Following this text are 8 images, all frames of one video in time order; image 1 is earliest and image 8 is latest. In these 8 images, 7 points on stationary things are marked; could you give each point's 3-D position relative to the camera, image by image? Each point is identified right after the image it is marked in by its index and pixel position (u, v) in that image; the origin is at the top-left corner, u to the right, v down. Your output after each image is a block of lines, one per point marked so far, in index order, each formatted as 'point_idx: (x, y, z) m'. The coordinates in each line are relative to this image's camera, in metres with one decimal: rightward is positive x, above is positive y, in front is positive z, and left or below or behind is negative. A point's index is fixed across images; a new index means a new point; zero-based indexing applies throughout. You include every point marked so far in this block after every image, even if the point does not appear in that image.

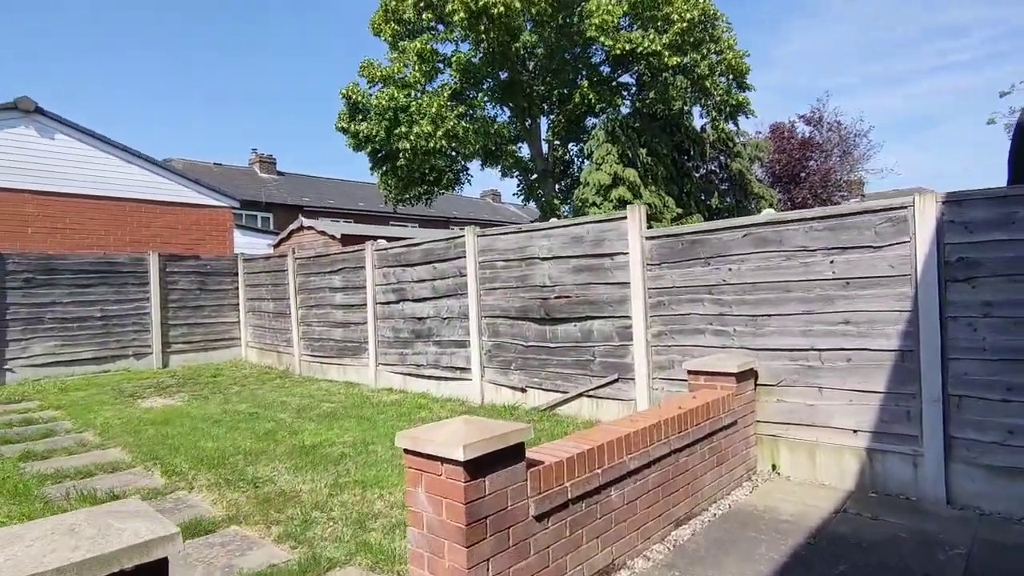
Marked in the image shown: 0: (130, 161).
0: (-6.7, +2.2, +10.2) m
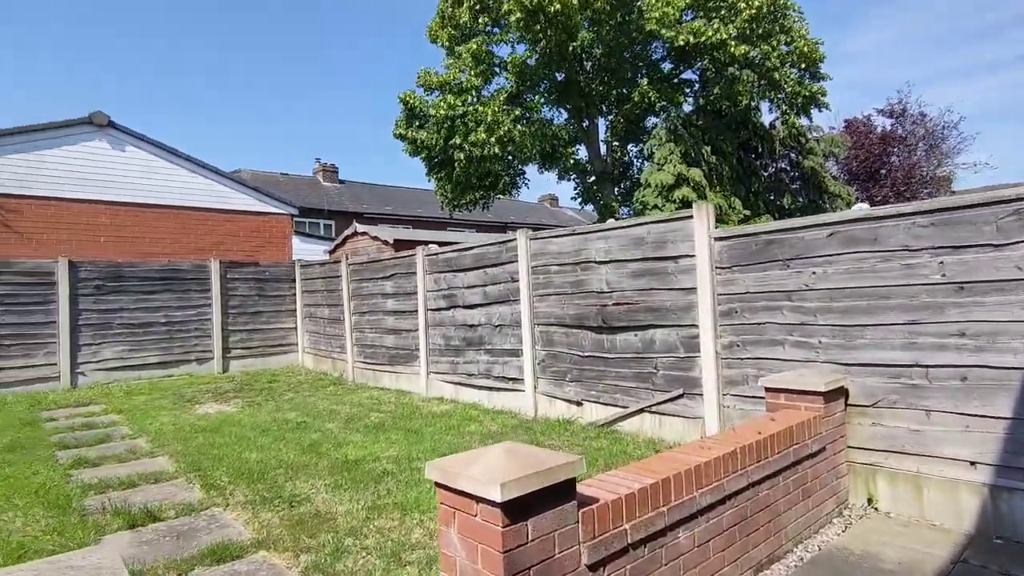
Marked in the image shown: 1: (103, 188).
0: (-5.7, +2.1, +10.5) m
1: (-6.8, +1.7, +9.6) m
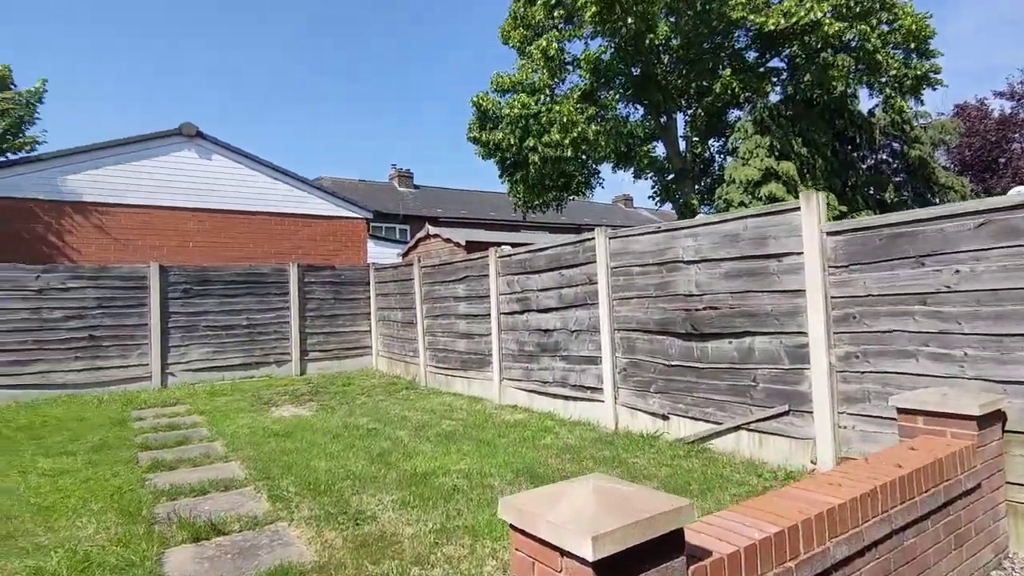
0: (-4.4, +2.1, +10.8) m
1: (-5.5, +1.6, +10.0) m
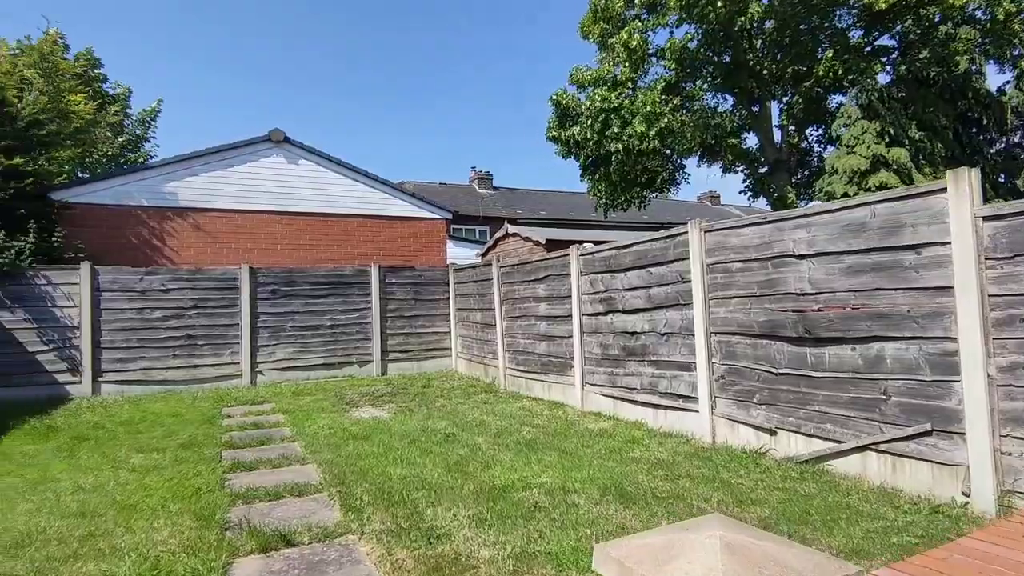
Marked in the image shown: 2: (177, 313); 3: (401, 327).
0: (-2.9, +2.0, +10.9) m
1: (-4.1, +1.6, +10.4) m
2: (-4.9, -0.4, +8.6) m
3: (-1.9, -0.7, +10.1) m
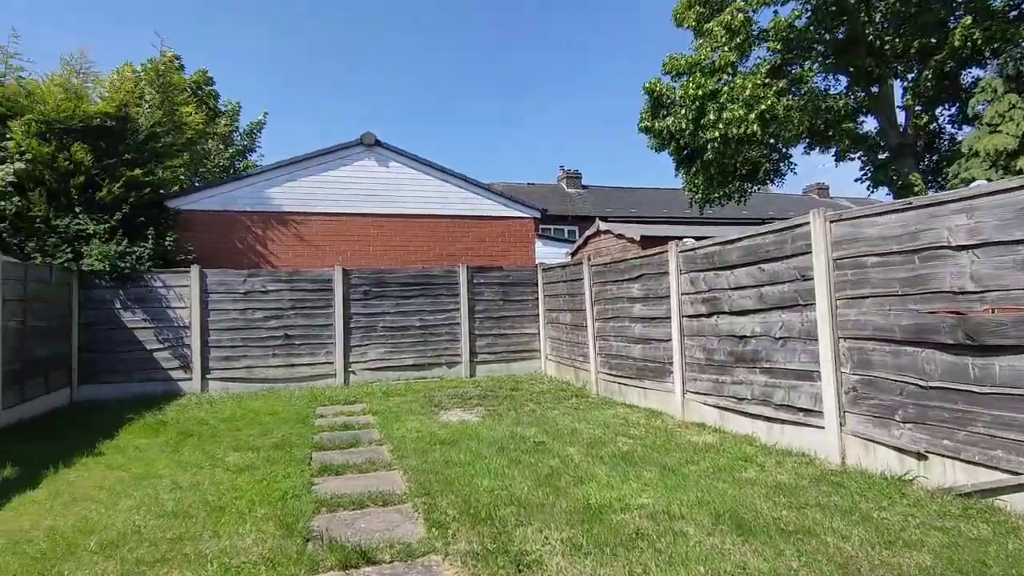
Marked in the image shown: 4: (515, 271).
0: (-1.2, +2.0, +10.9) m
1: (-2.5, +1.6, +10.5) m
2: (-3.6, -0.4, +8.9) m
3: (-0.4, -0.7, +9.9) m
4: (+0.1, +0.3, +10.1) m
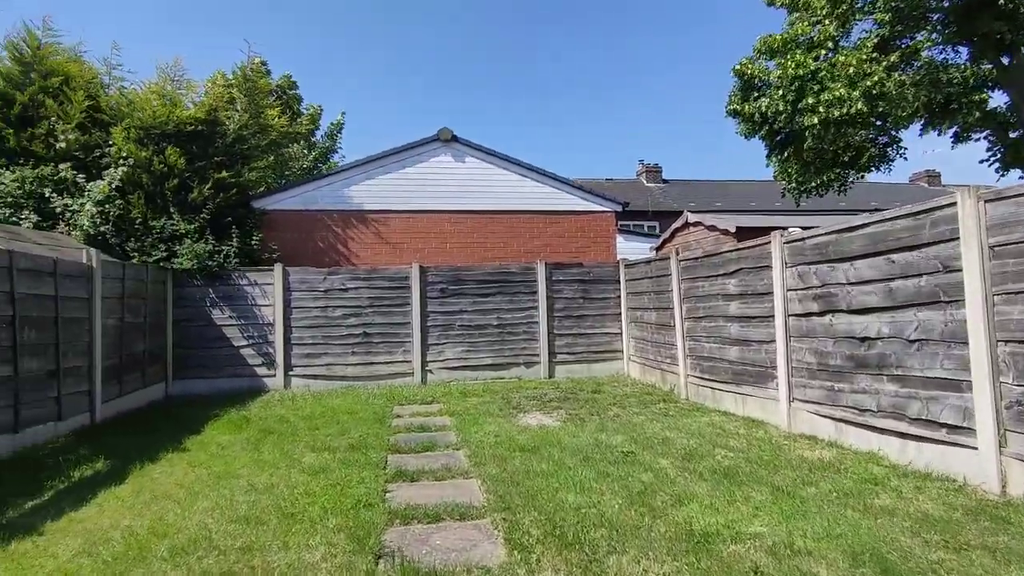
0: (+0.2, +2.1, +10.6) m
1: (-1.1, +1.6, +10.4) m
2: (-2.4, -0.4, +8.9) m
3: (+0.9, -0.6, +9.5) m
4: (+1.4, +0.3, +9.6) m
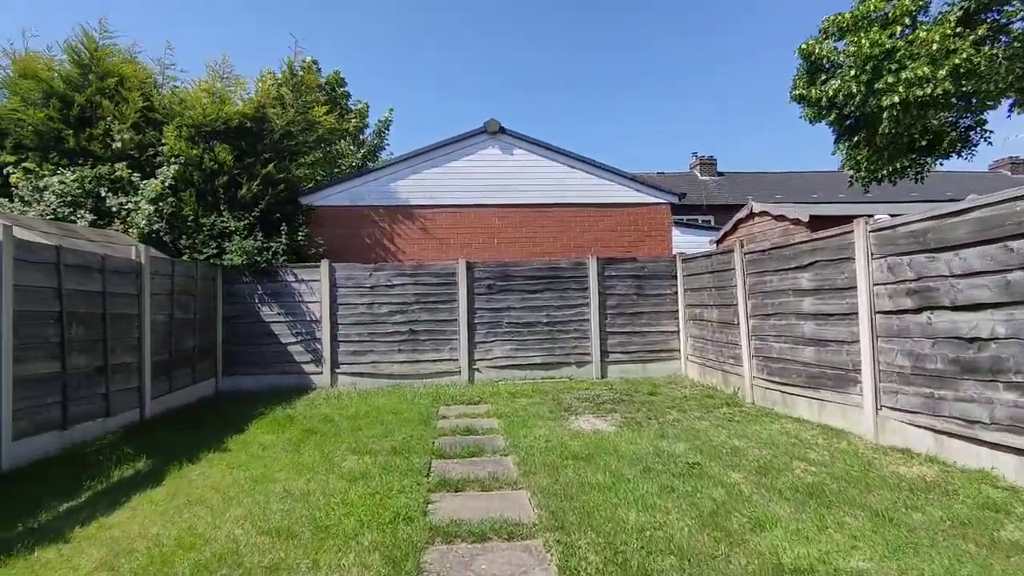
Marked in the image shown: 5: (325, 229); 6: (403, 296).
0: (+1.1, +2.1, +10.2) m
1: (-0.3, +1.7, +10.1) m
2: (-1.6, -0.3, +8.7) m
3: (+1.7, -0.6, +9.0) m
4: (+2.2, +0.4, +9.1) m
5: (-3.1, +1.0, +9.8) m
6: (-1.6, -0.1, +8.7) m
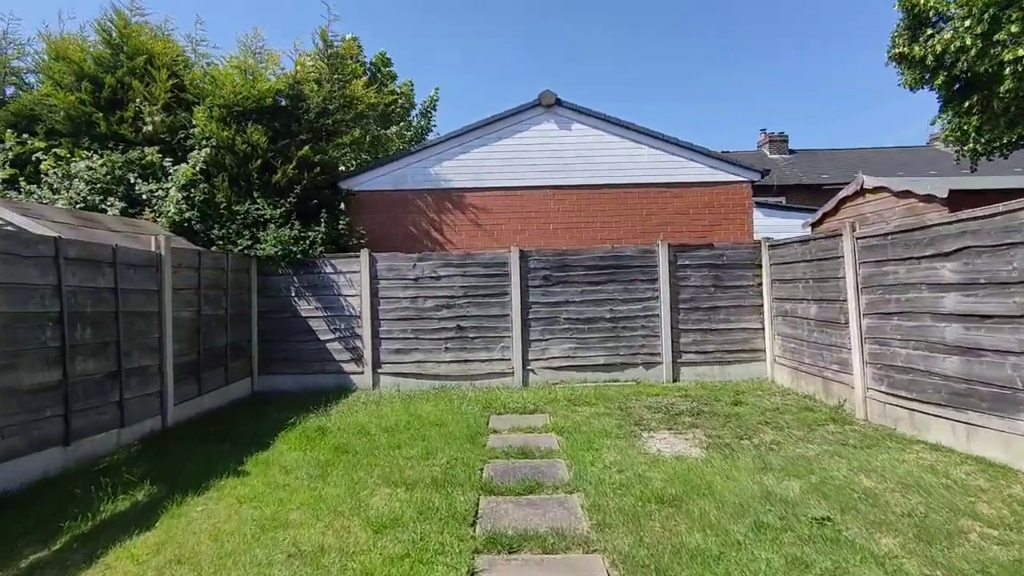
0: (+2.0, +2.3, +9.0) m
1: (+0.6, +1.8, +9.0) m
2: (-0.9, -0.2, +7.8) m
3: (+2.5, -0.4, +7.9) m
4: (+3.0, +0.5, +7.9) m
5: (-2.3, +1.1, +9.0) m
6: (-0.8, 0.0, +7.8) m
